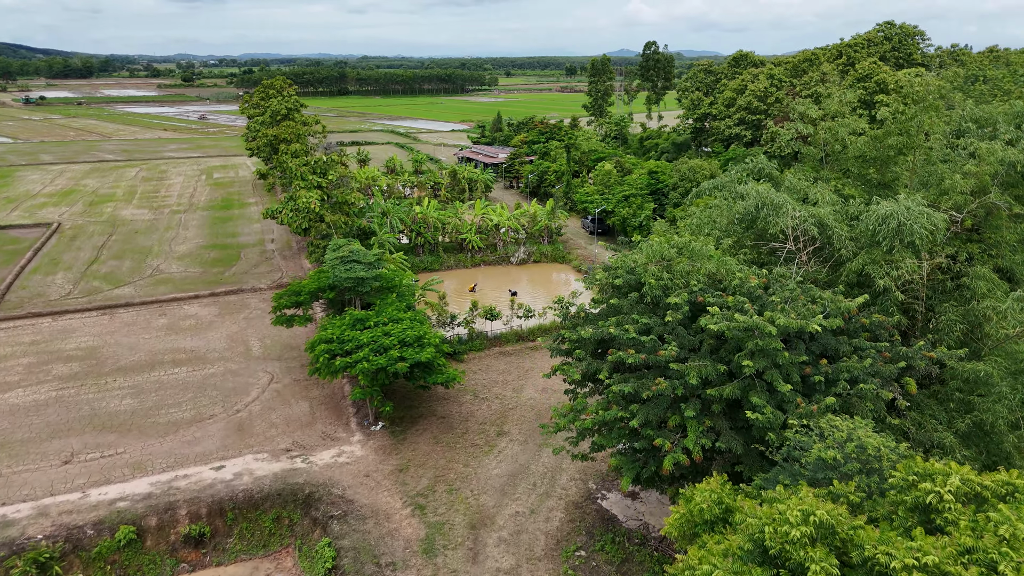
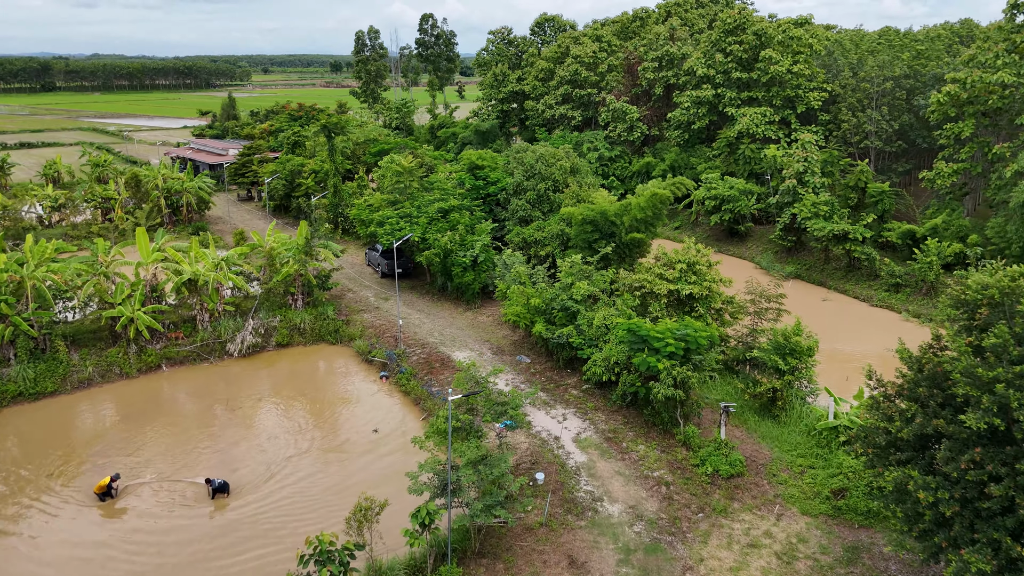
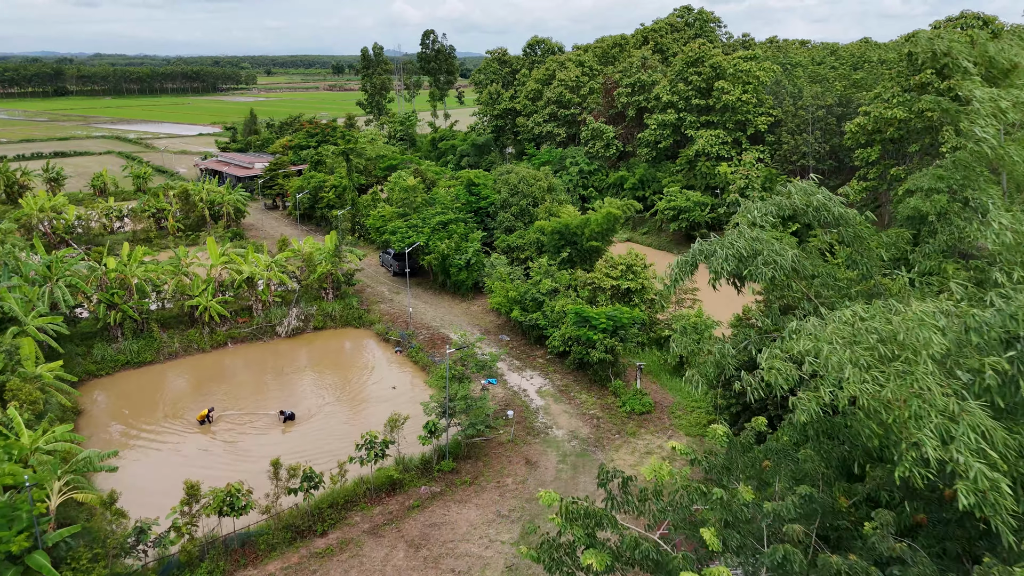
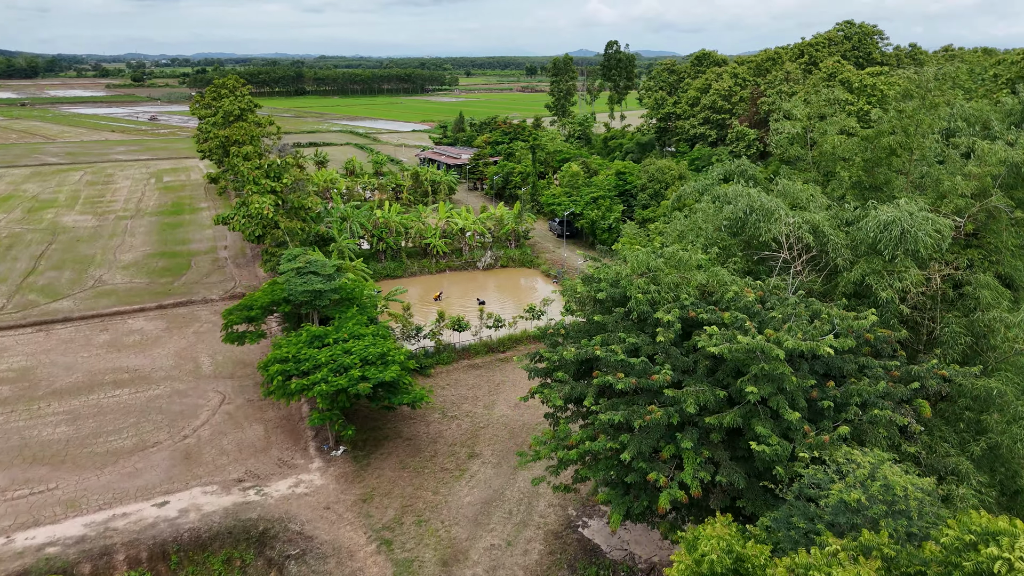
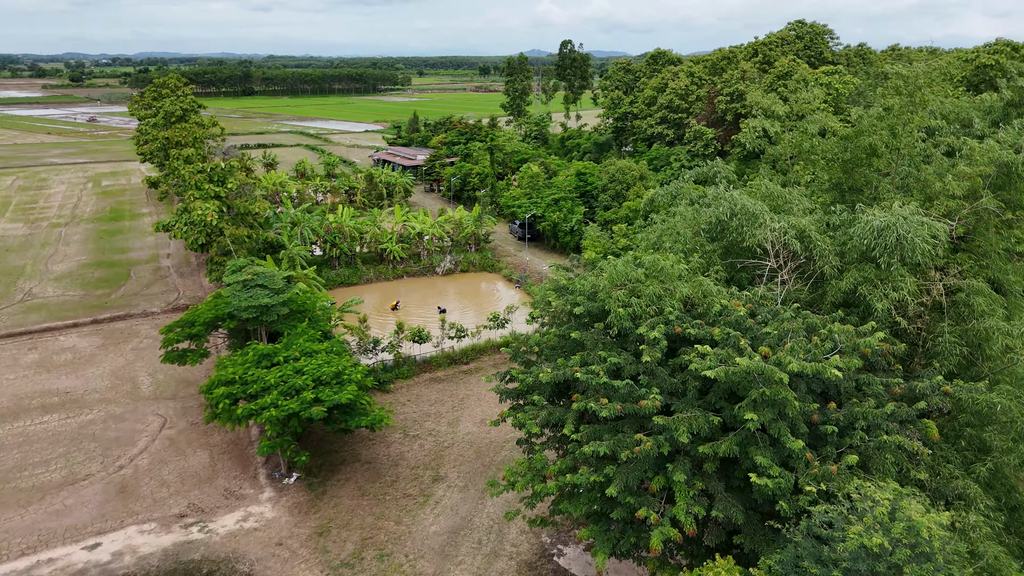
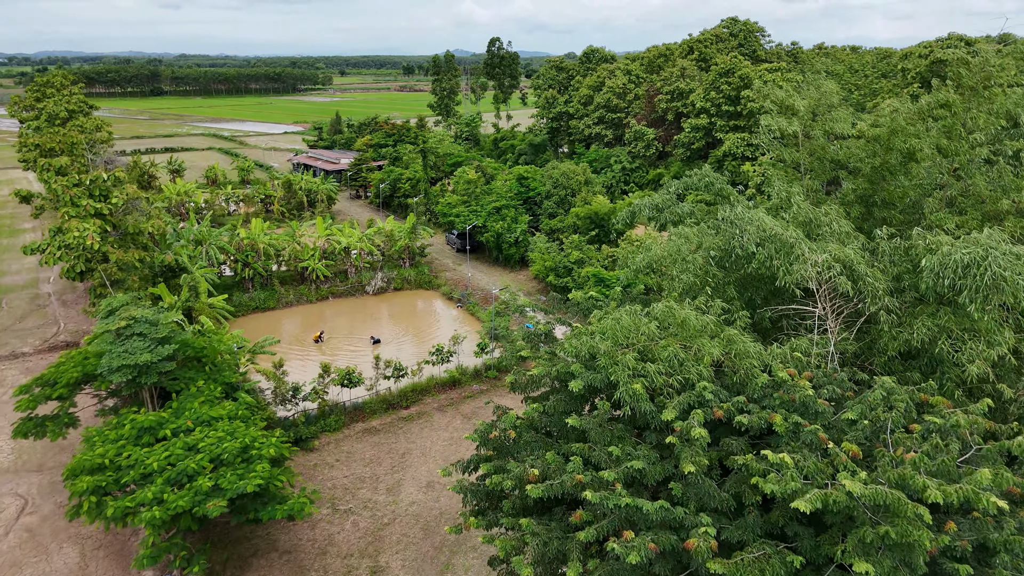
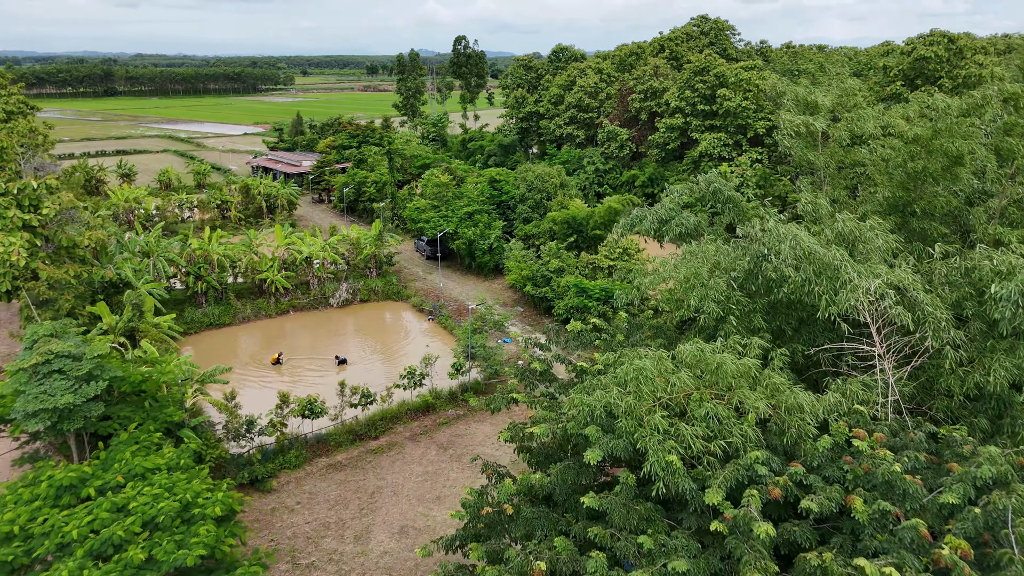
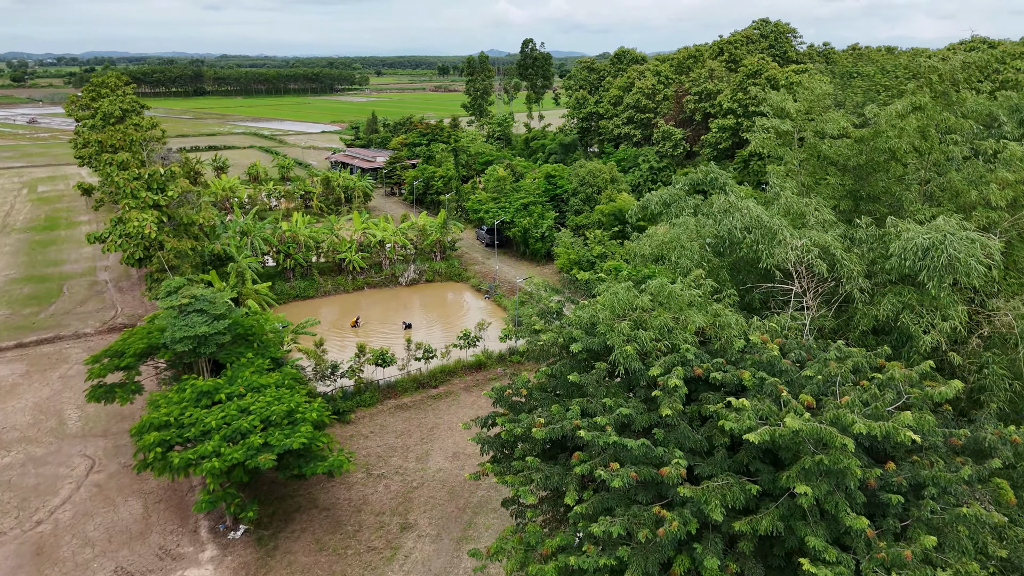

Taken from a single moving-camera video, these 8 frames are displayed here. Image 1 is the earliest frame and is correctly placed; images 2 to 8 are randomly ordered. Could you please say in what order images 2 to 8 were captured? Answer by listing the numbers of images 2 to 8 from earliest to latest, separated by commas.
4, 5, 8, 6, 7, 3, 2
